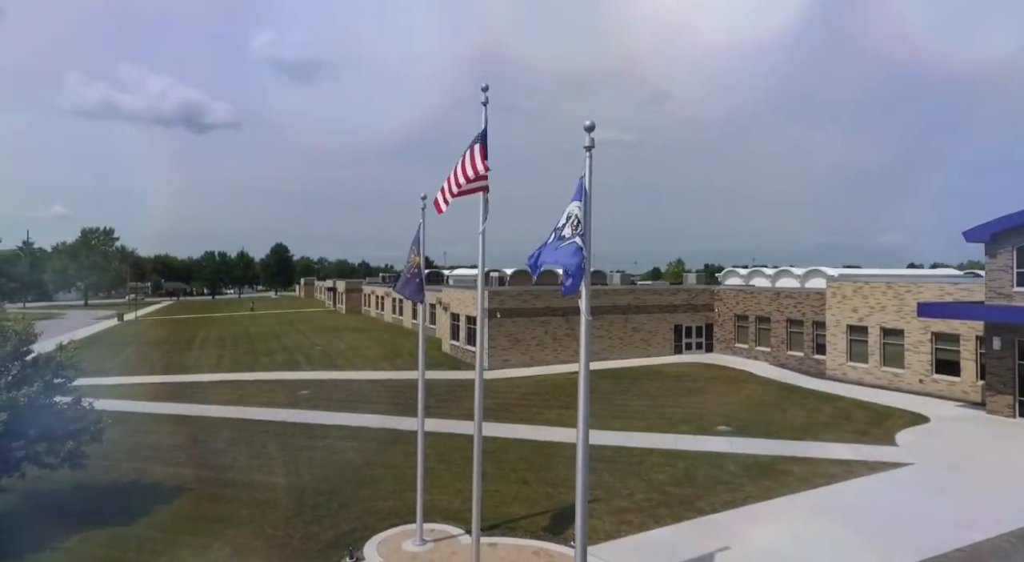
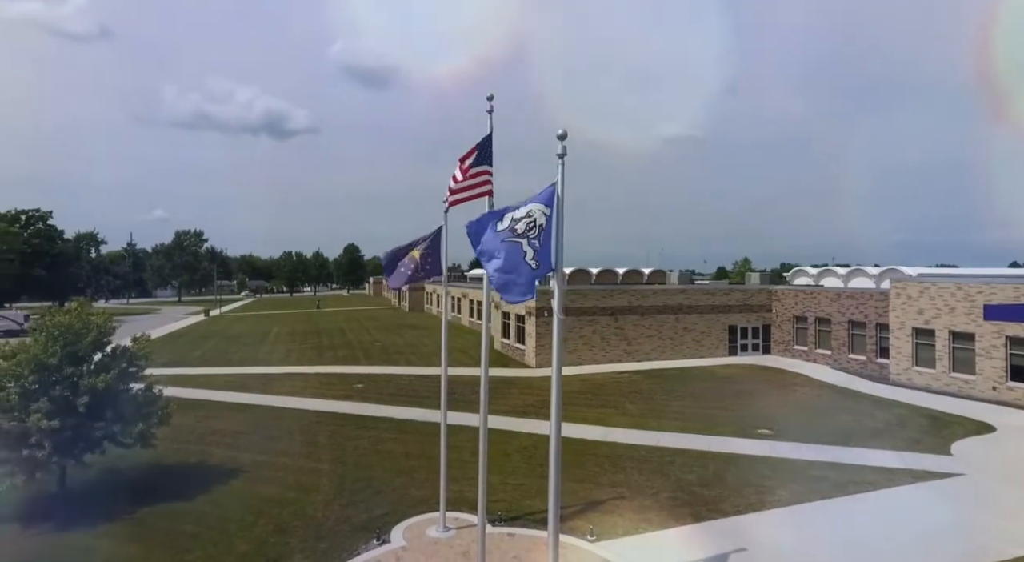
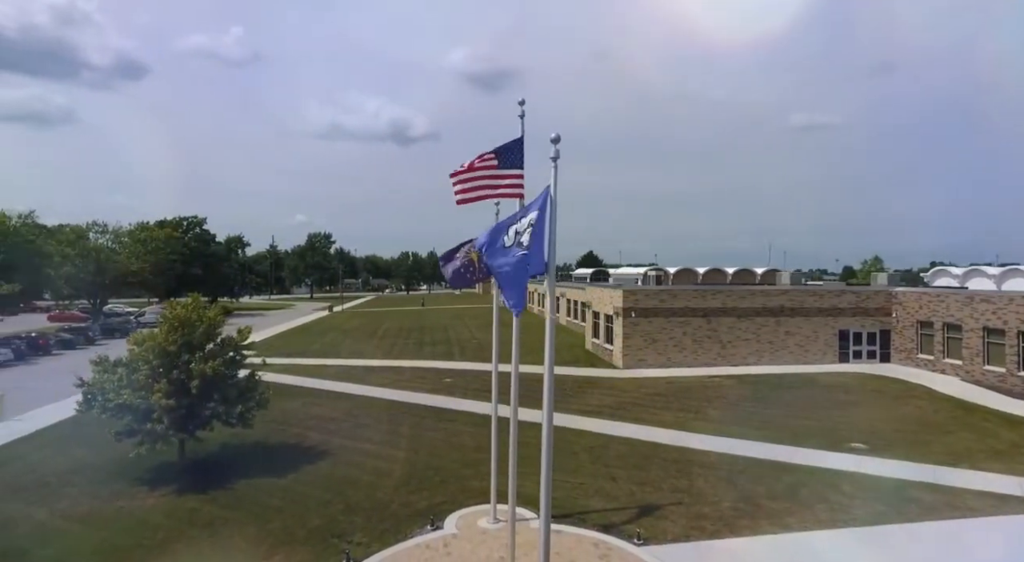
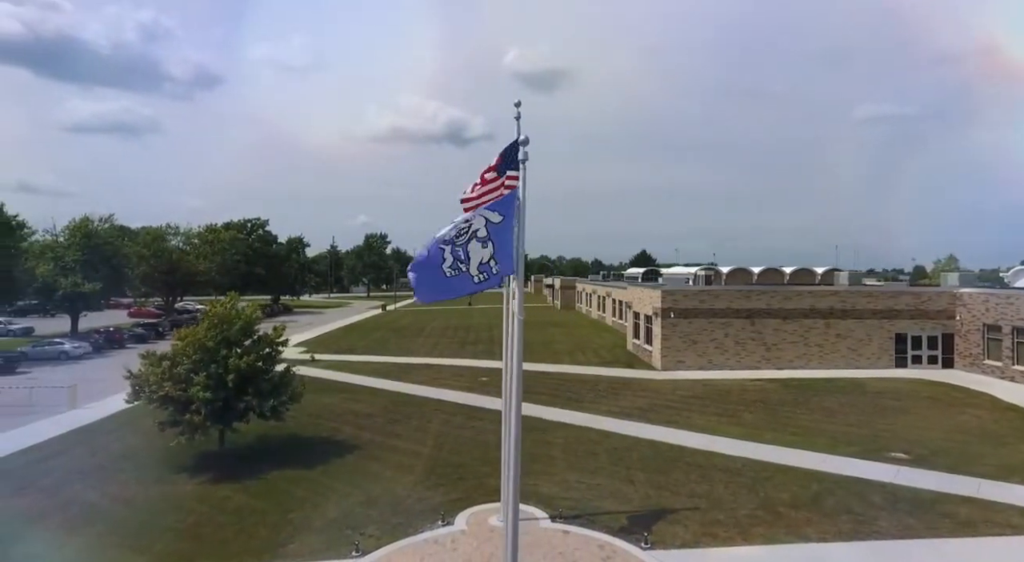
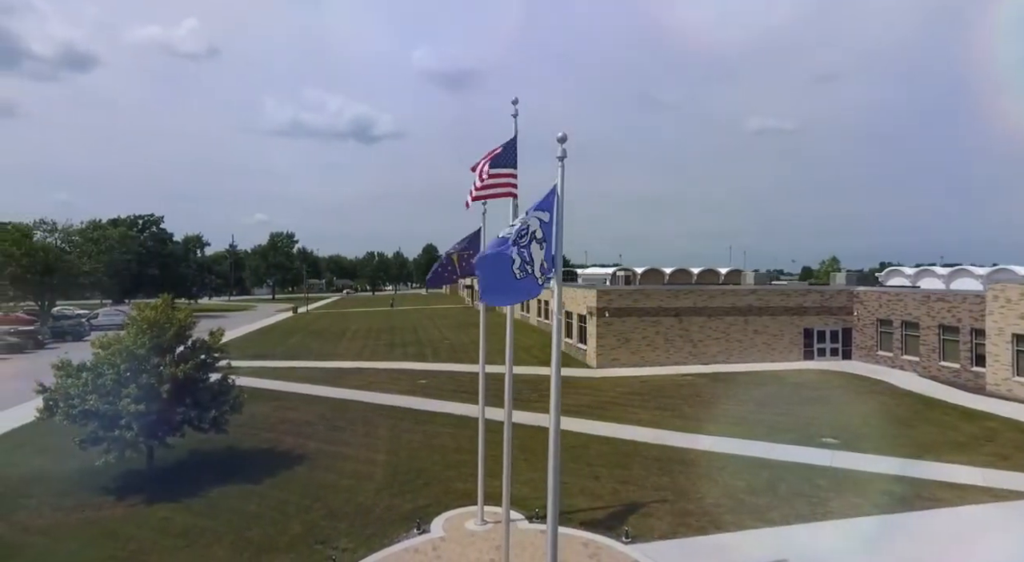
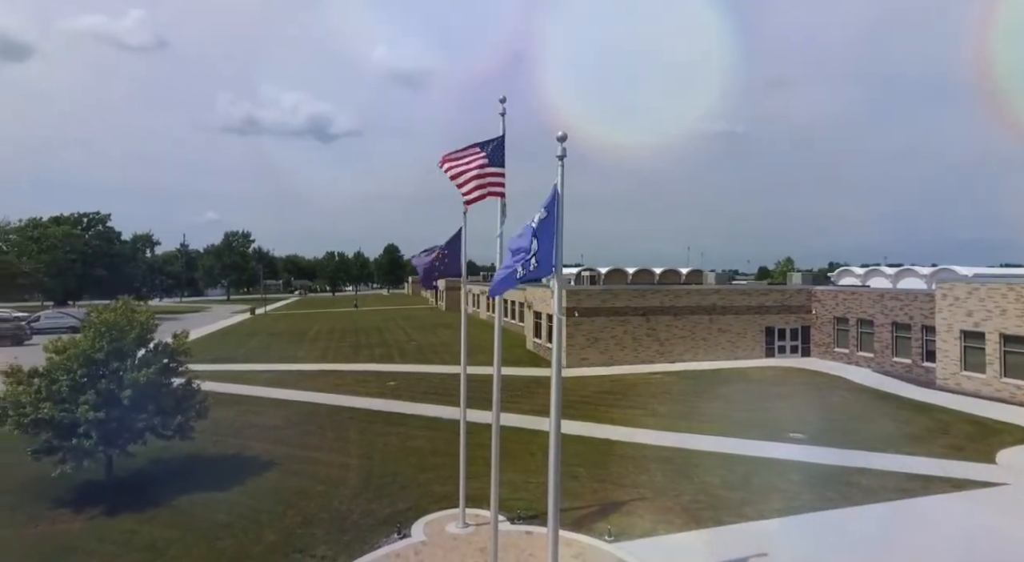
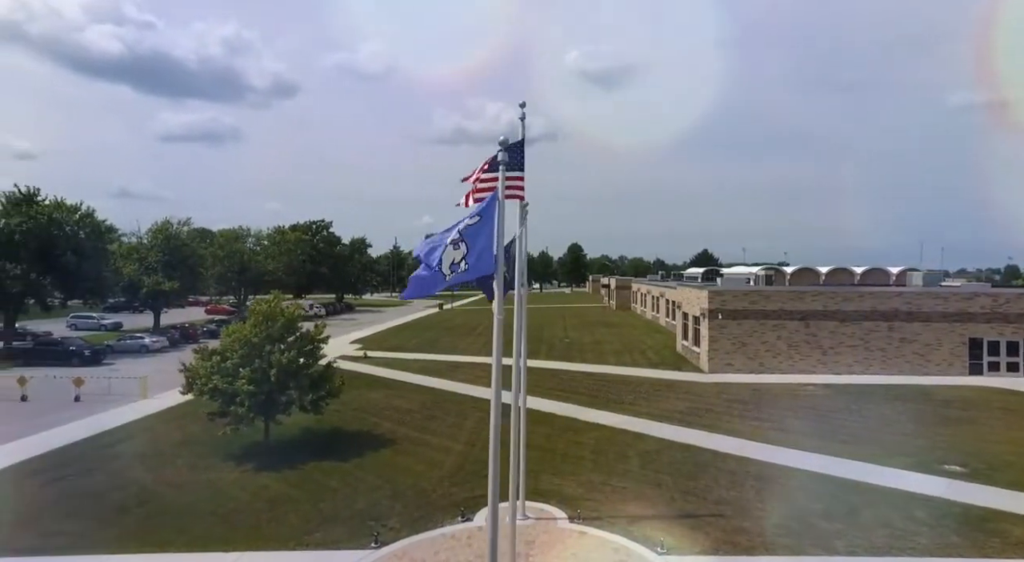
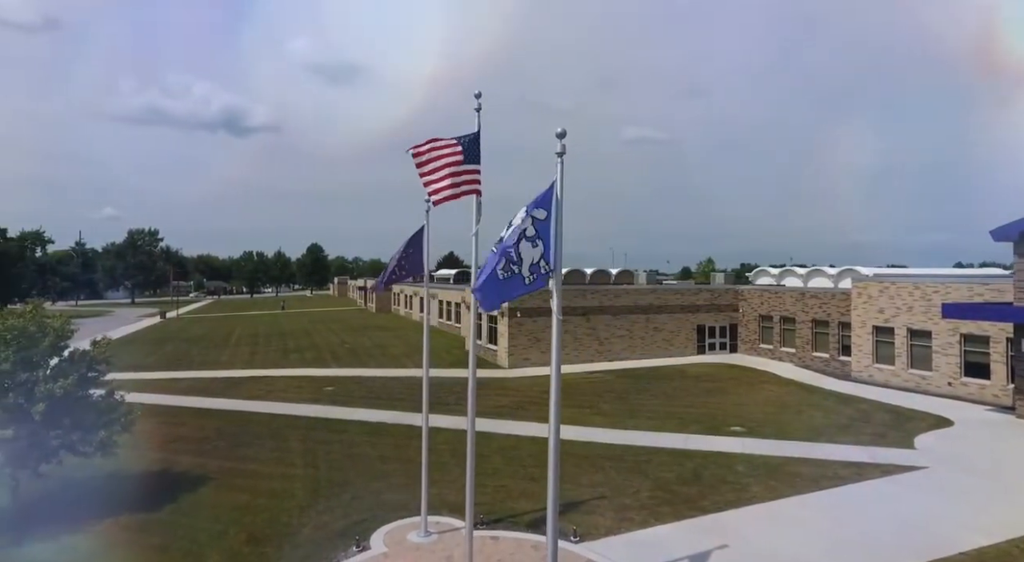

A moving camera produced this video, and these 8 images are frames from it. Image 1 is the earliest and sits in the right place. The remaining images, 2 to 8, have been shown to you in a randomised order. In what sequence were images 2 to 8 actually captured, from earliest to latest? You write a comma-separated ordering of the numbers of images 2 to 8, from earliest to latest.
8, 2, 6, 5, 3, 4, 7
